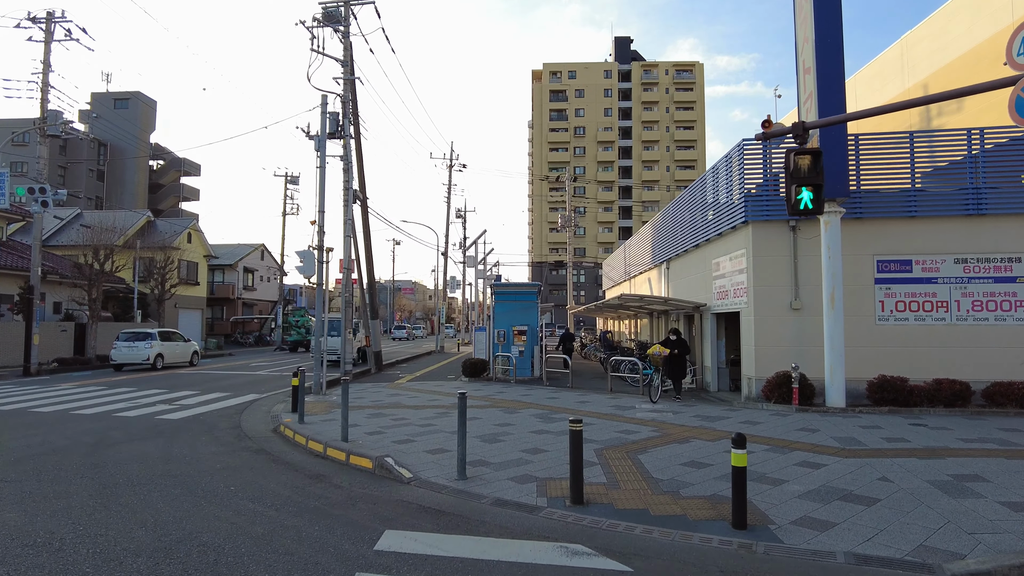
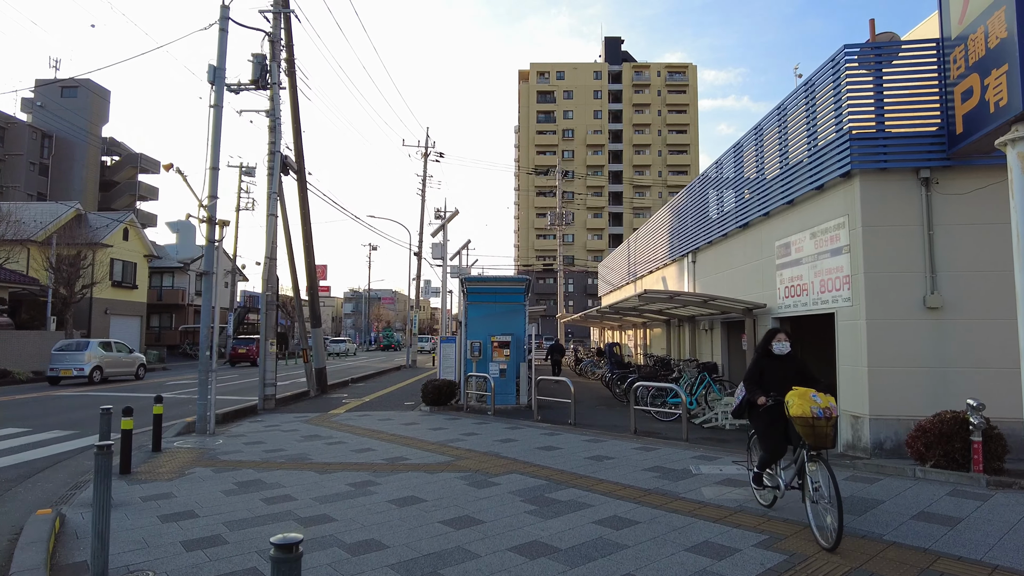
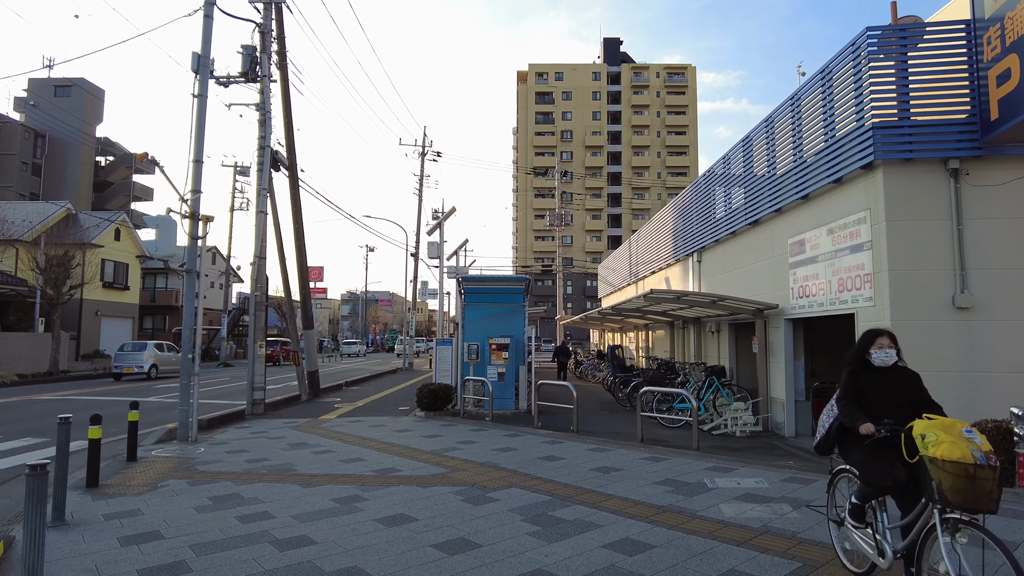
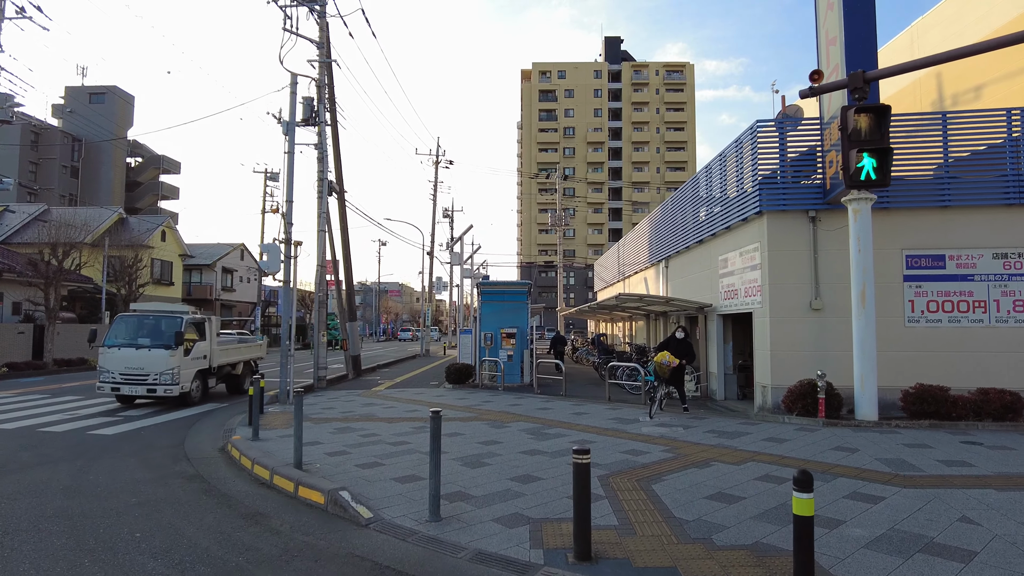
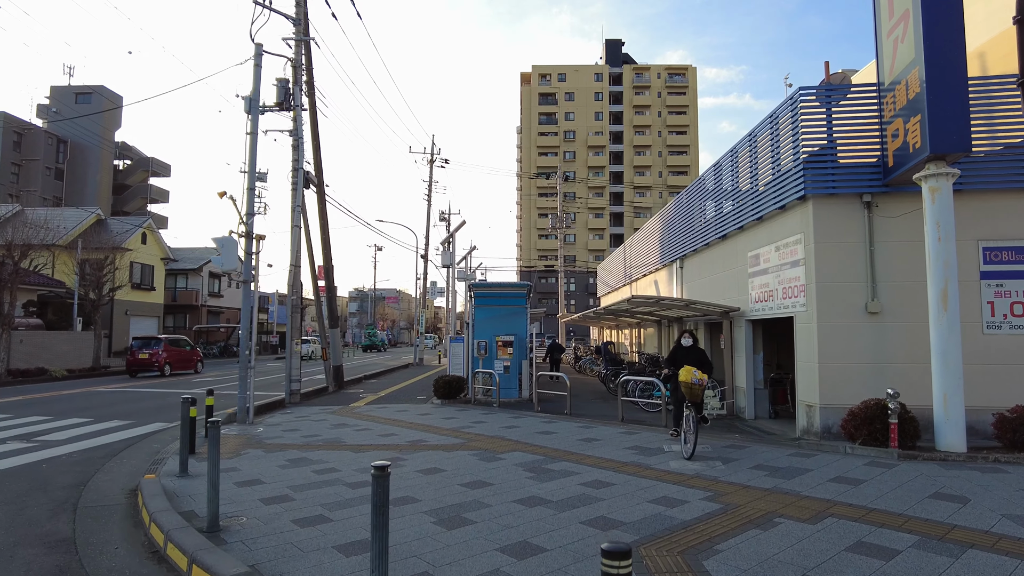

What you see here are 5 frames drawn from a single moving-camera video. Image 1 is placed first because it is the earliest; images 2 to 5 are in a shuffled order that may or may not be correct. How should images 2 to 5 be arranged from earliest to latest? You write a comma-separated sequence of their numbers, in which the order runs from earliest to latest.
4, 5, 2, 3
